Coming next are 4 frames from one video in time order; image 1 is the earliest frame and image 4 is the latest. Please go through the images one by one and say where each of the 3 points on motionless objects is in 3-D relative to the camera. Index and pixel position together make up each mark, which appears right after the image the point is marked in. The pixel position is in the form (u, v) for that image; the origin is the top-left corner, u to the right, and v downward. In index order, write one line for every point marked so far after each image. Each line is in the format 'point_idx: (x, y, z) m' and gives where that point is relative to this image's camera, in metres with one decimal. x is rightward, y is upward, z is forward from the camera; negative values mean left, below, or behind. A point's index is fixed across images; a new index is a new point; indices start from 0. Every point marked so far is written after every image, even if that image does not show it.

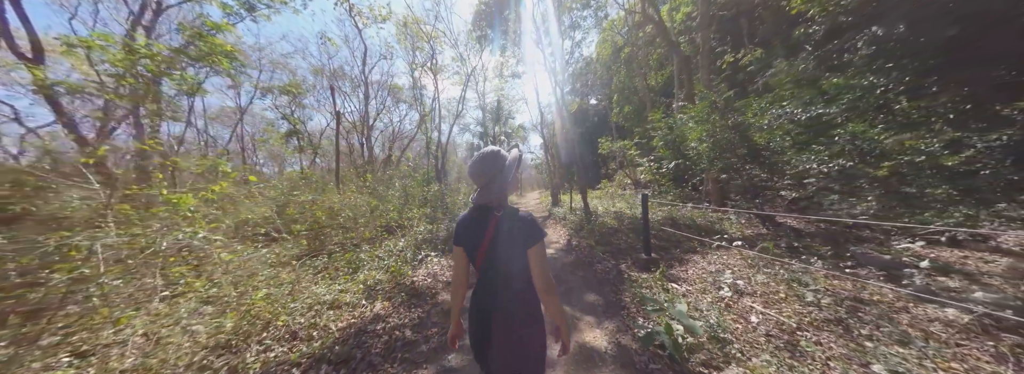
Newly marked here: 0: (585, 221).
0: (+2.2, -1.1, +7.5) m
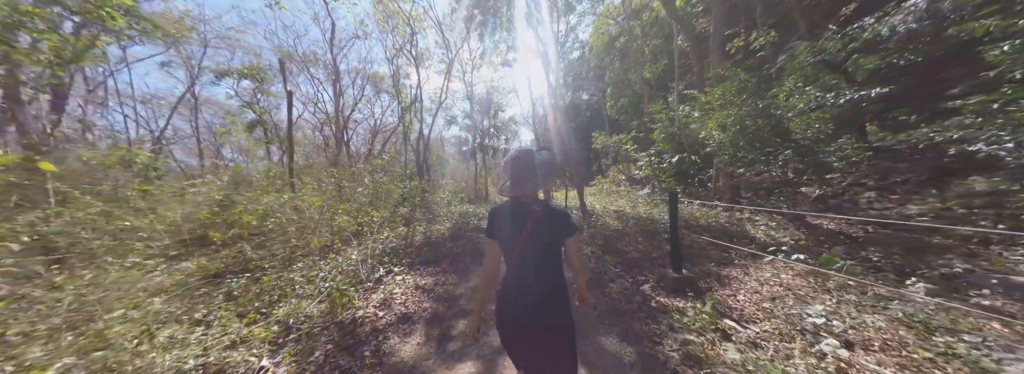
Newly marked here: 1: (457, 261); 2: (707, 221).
0: (+1.9, -1.0, +6.6) m
1: (-1.0, -1.3, +4.3) m
2: (+4.2, -0.8, +5.3) m
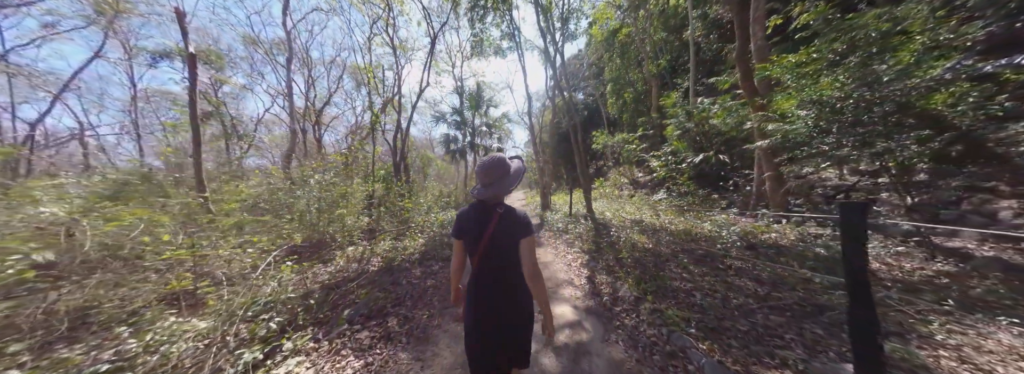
0: (+1.8, -1.1, +5.1) m
1: (-1.0, -1.3, +2.7) m
2: (+4.1, -0.8, +3.9) m
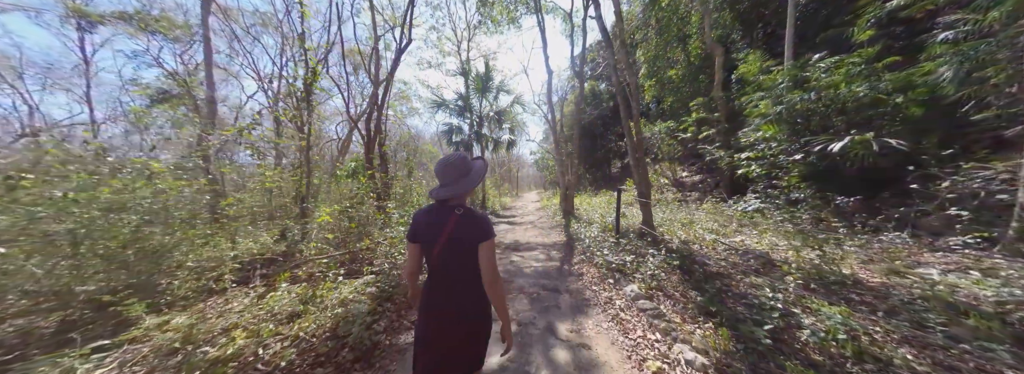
0: (+1.9, -1.1, +2.2) m
1: (-1.0, -1.3, 0.0) m
2: (+4.1, -0.9, +0.9) m
